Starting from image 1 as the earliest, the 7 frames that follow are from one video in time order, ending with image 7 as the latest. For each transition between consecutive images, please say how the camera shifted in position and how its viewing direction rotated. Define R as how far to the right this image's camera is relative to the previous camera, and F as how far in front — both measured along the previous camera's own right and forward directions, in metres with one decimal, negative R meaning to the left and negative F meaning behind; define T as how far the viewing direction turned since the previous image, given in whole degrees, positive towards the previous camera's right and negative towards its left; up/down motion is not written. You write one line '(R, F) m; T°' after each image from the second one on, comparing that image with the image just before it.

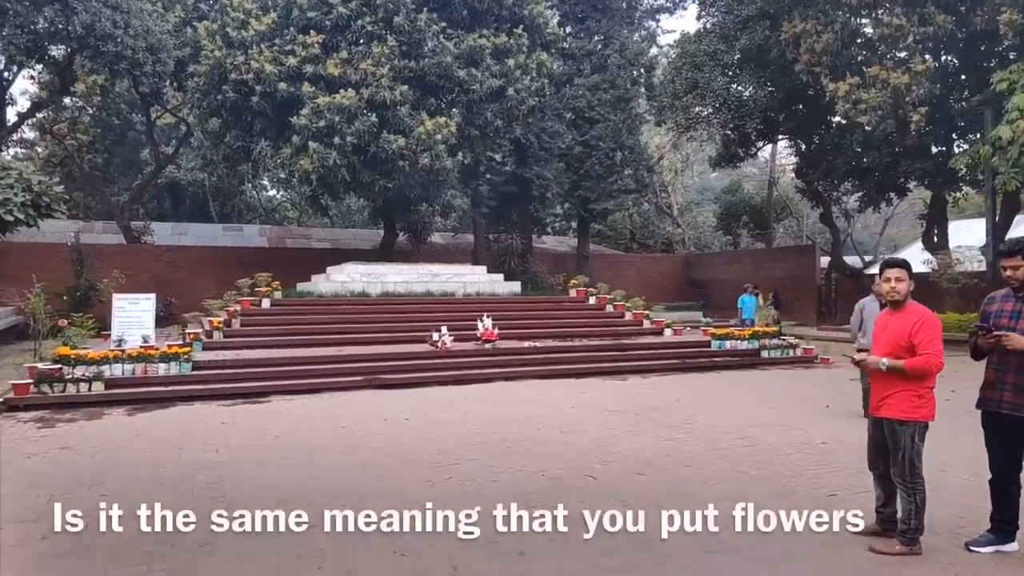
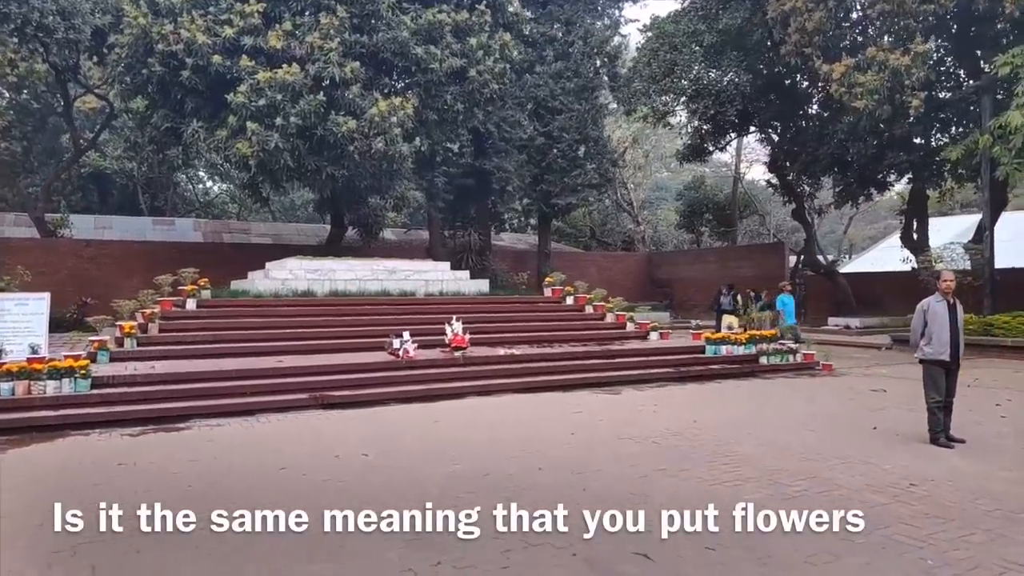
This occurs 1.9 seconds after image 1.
(-0.3, +1.4) m; +4°
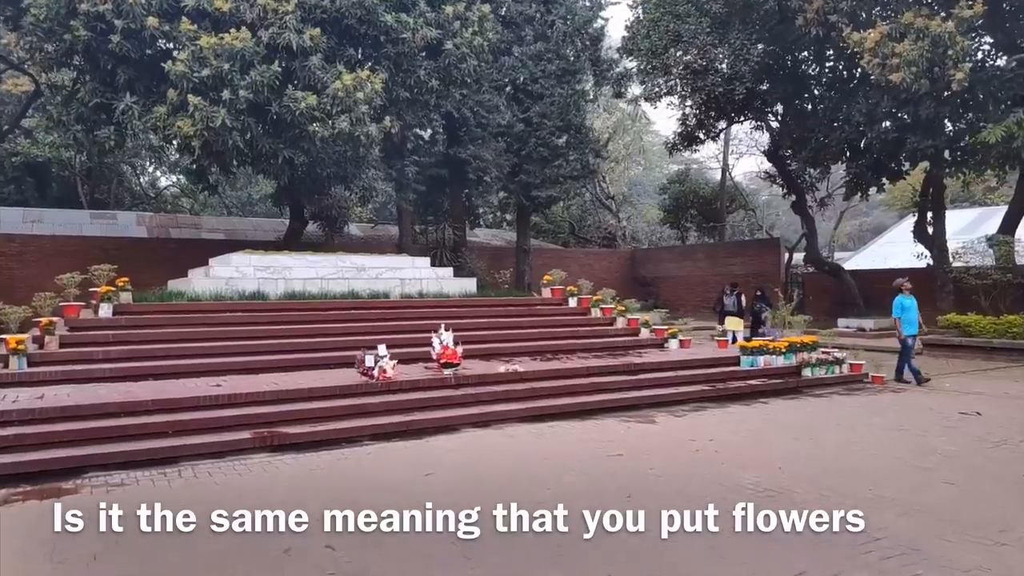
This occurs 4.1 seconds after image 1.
(-0.3, +1.7) m; +3°
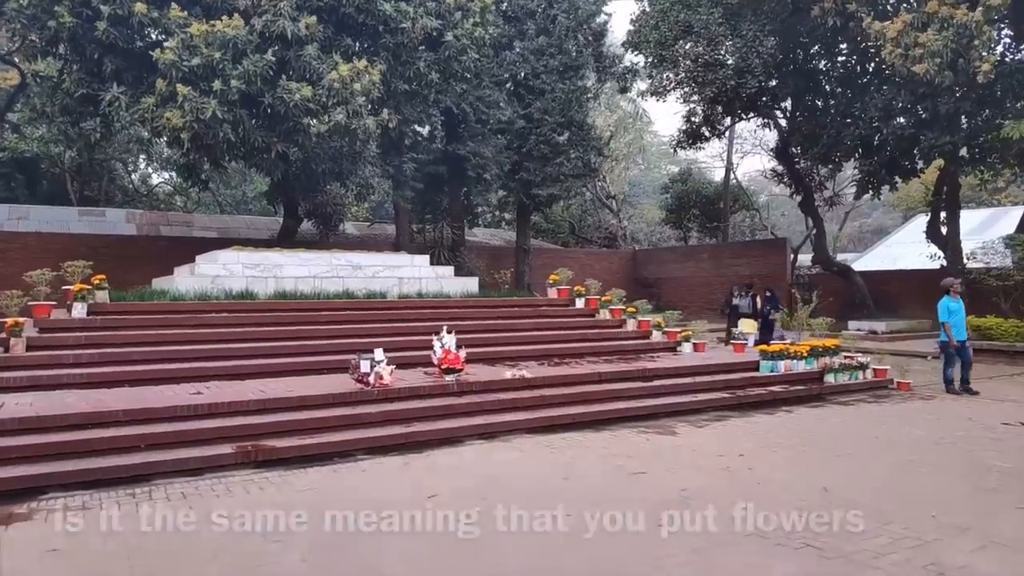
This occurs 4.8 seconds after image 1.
(-0.1, +0.5) m; 0°
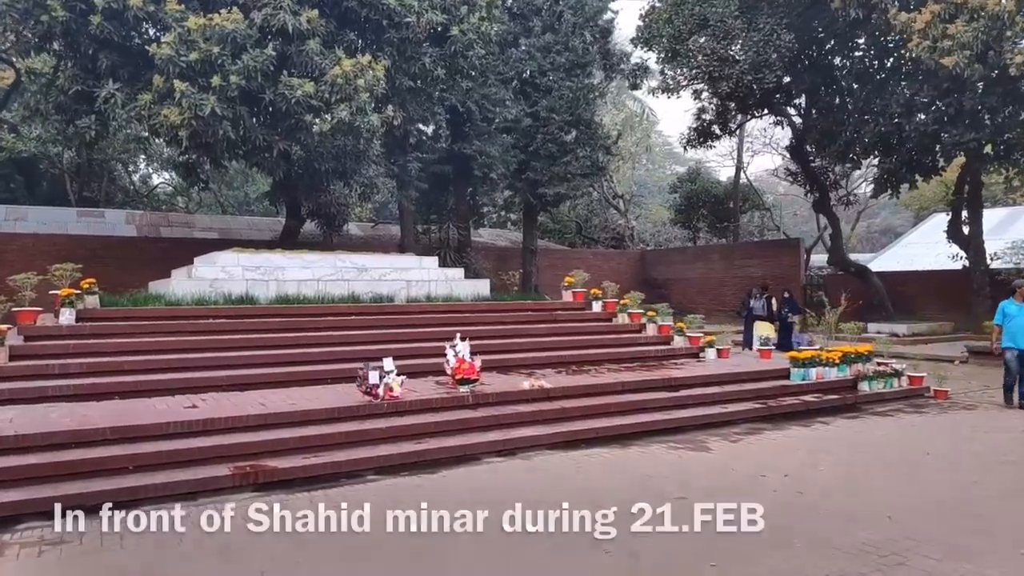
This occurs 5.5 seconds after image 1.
(-0.1, +0.4) m; 0°
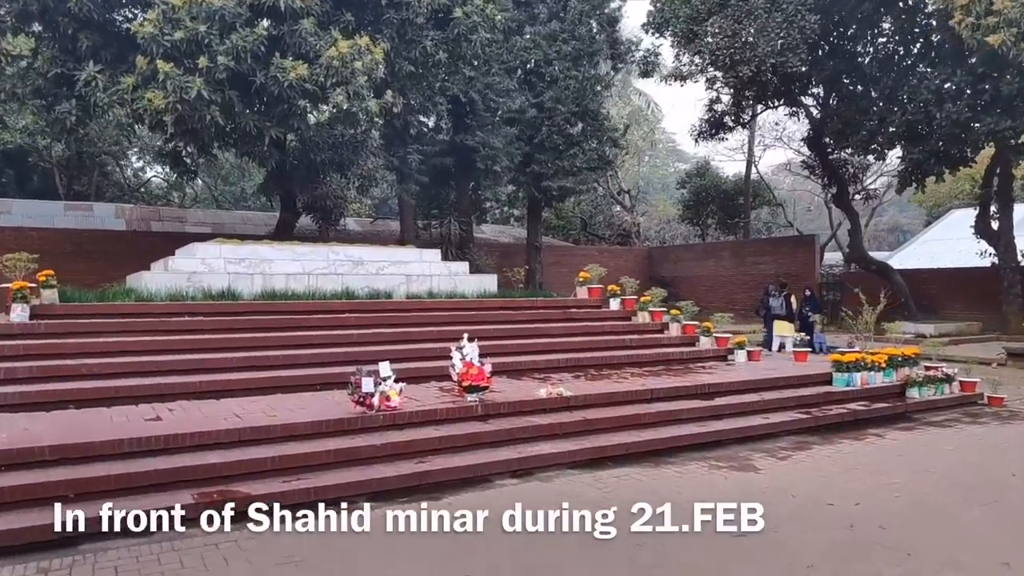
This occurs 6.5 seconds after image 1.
(-0.1, +0.7) m; 0°
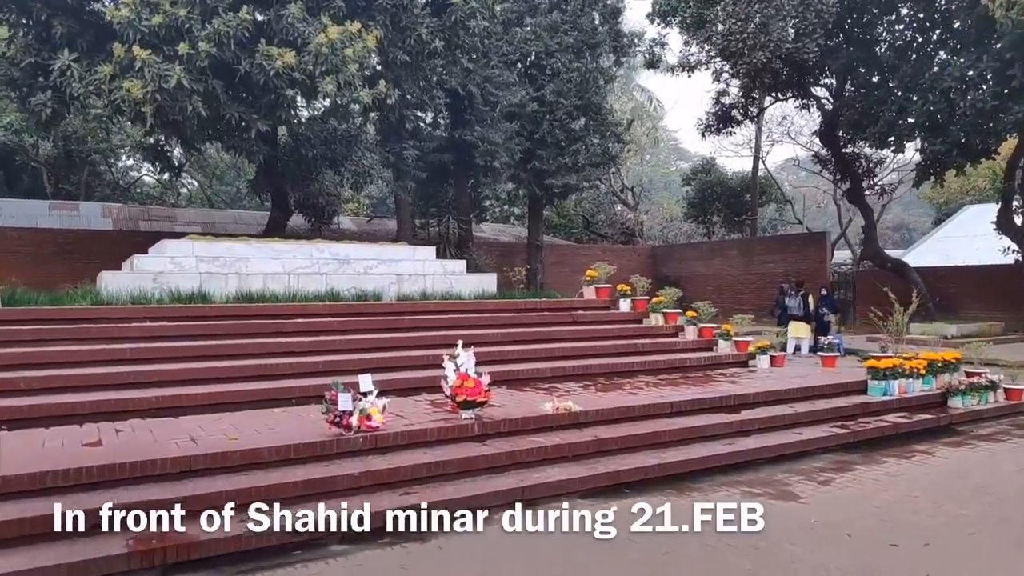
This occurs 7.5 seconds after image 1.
(0.0, +0.6) m; 0°
